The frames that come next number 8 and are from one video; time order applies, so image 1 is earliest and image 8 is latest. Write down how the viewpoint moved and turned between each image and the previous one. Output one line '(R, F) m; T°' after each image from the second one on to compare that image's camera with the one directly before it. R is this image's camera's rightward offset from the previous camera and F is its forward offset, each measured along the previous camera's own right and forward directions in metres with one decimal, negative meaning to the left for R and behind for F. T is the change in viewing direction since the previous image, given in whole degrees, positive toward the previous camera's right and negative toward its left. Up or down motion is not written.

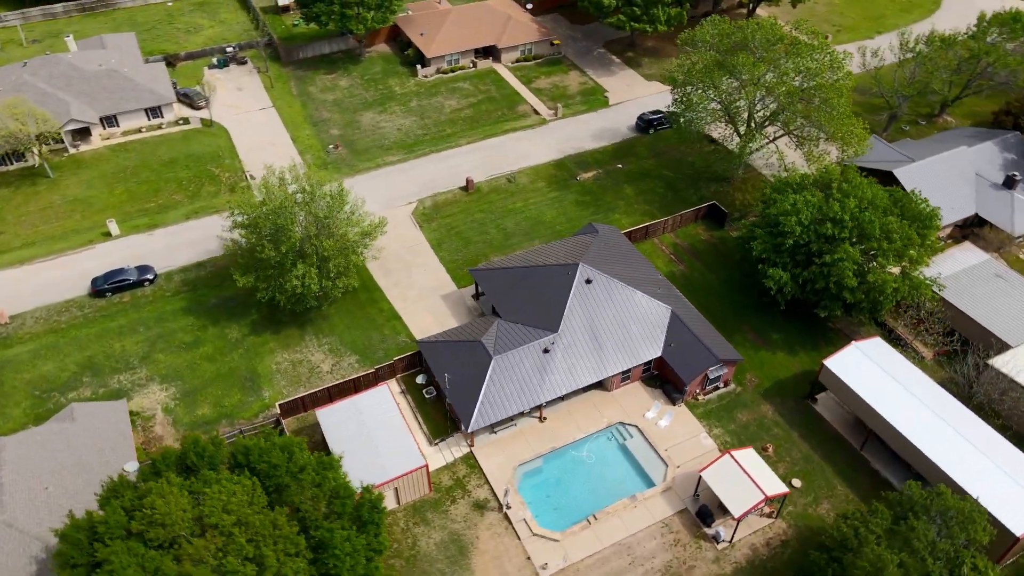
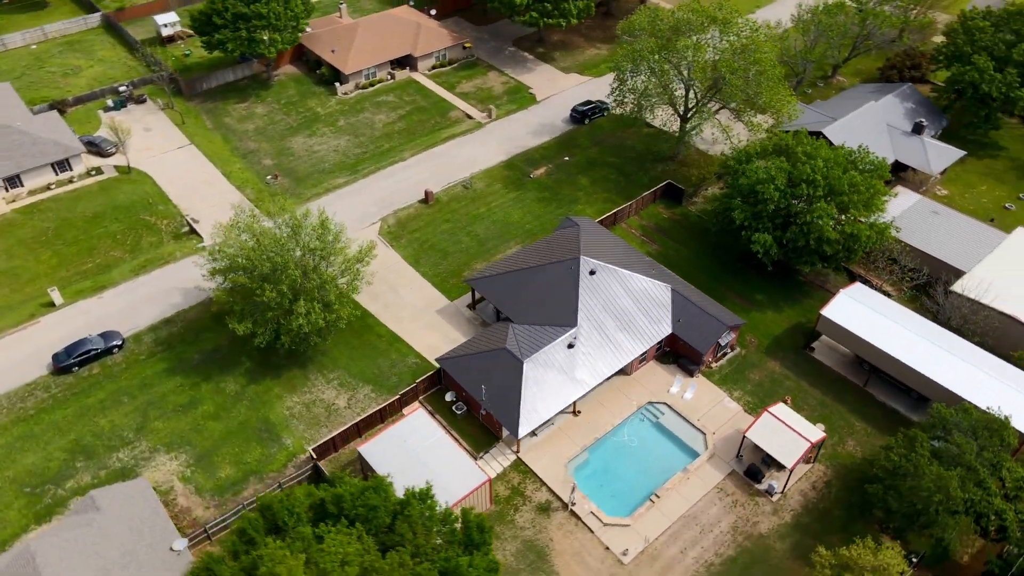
(-6.9, +0.4) m; +10°
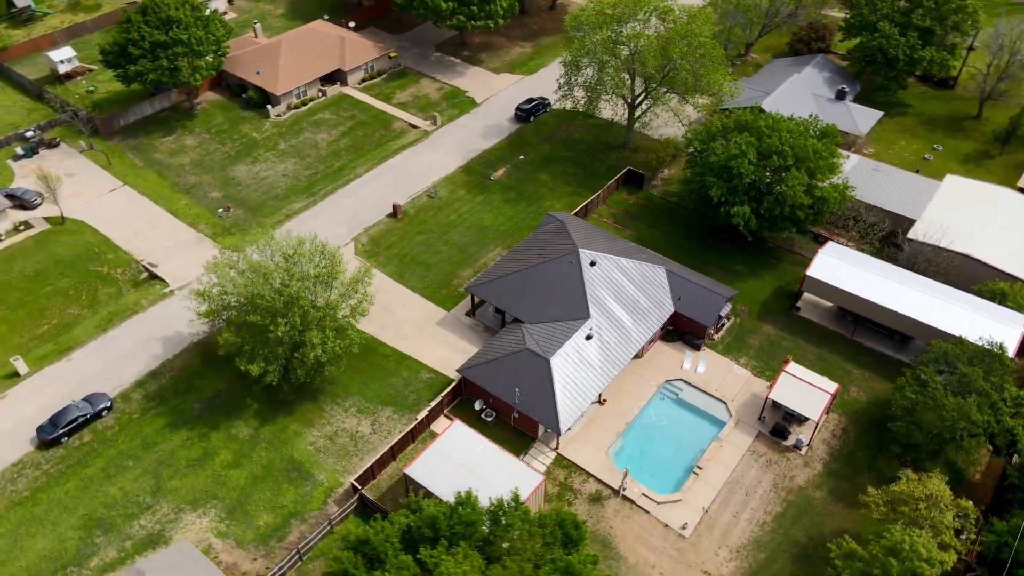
(-6.0, +0.2) m; +8°
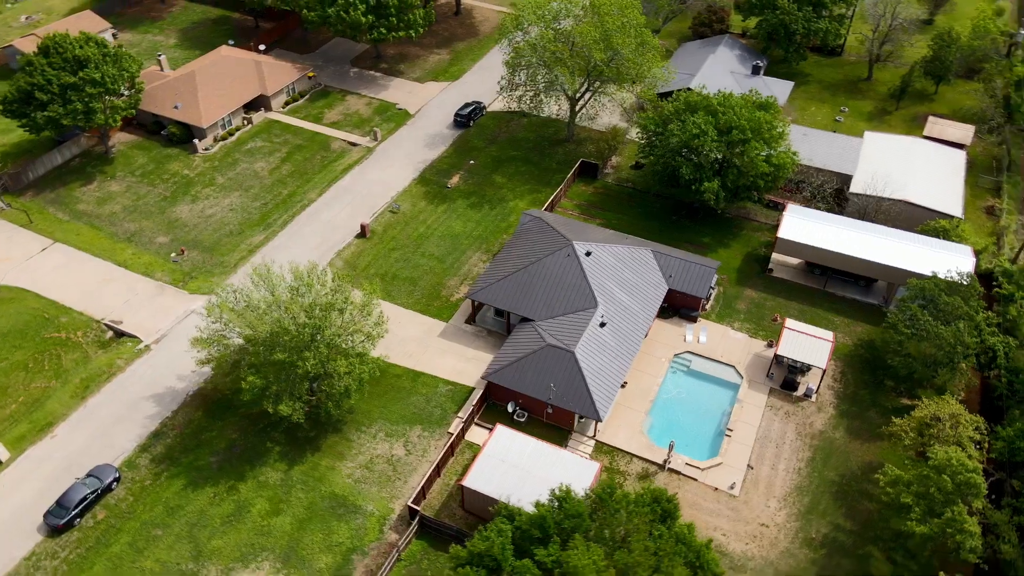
(-6.6, +0.2) m; +9°
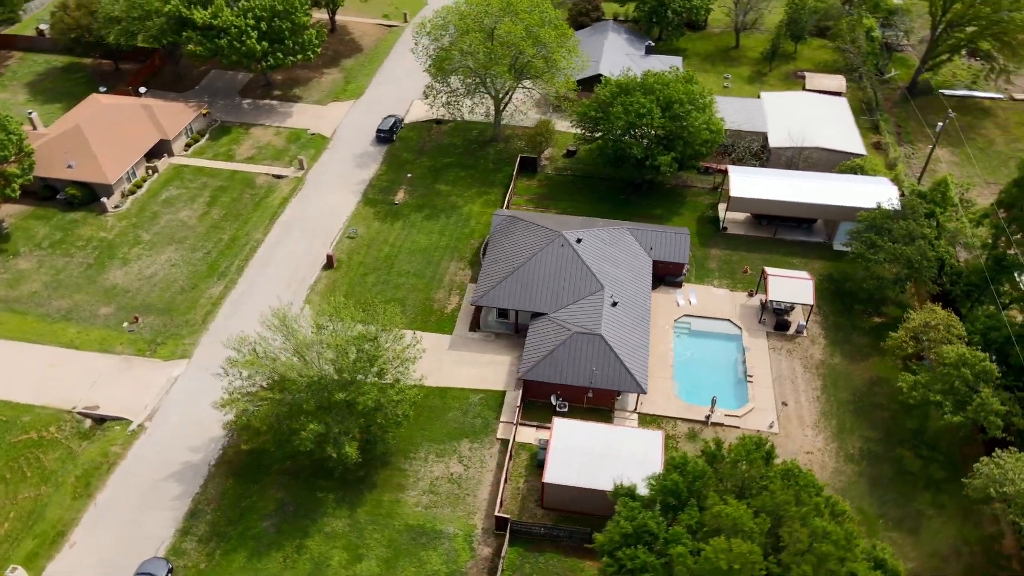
(-8.8, +0.5) m; +12°
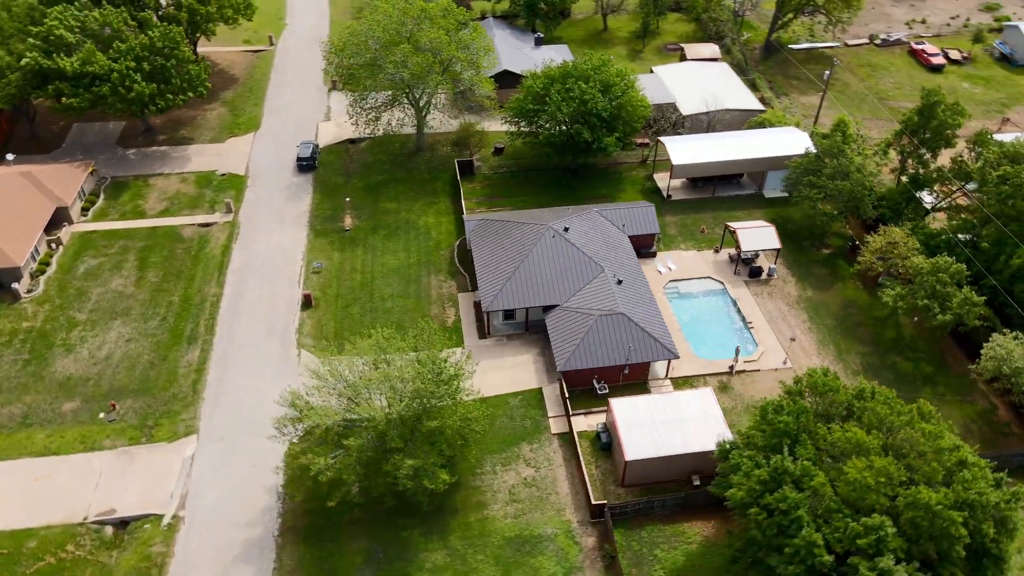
(-9.7, +0.9) m; +13°
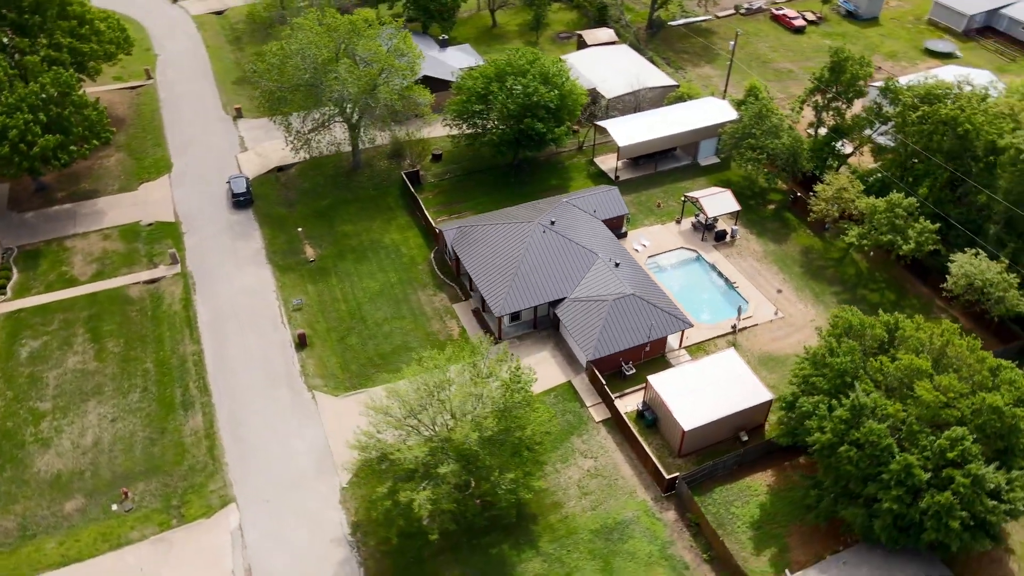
(-8.4, +0.9) m; +11°
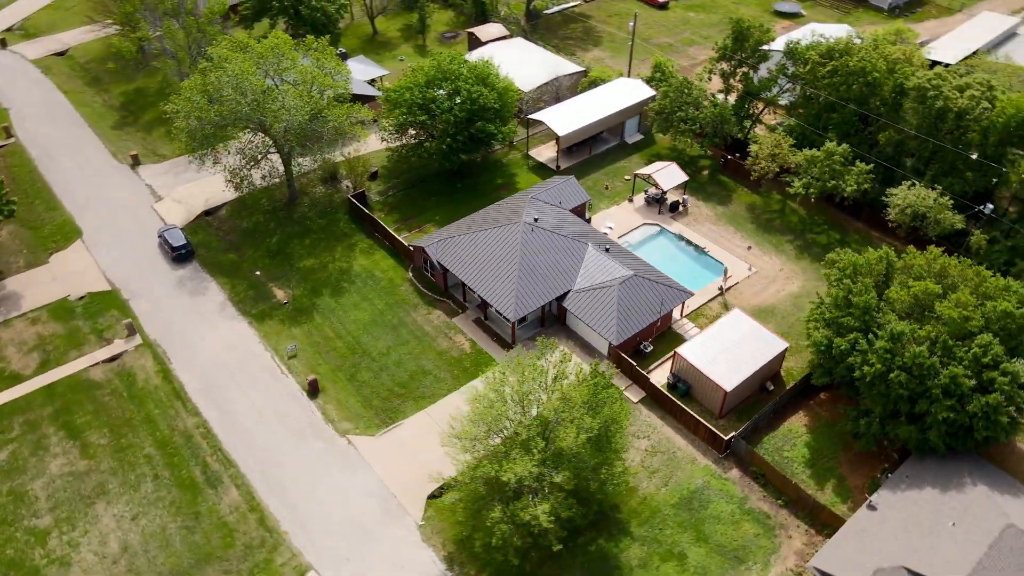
(-8.9, +1.0) m; +12°
